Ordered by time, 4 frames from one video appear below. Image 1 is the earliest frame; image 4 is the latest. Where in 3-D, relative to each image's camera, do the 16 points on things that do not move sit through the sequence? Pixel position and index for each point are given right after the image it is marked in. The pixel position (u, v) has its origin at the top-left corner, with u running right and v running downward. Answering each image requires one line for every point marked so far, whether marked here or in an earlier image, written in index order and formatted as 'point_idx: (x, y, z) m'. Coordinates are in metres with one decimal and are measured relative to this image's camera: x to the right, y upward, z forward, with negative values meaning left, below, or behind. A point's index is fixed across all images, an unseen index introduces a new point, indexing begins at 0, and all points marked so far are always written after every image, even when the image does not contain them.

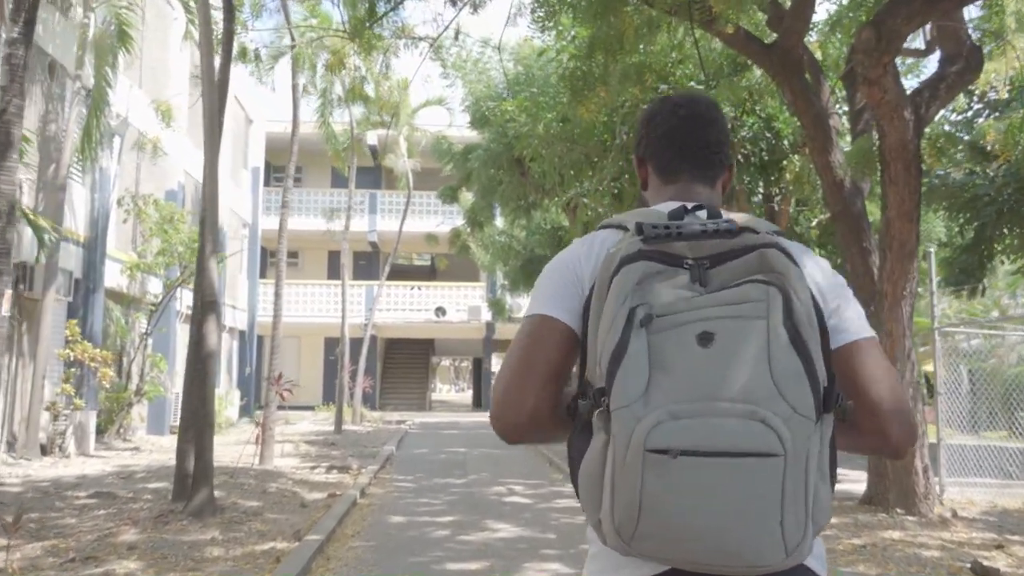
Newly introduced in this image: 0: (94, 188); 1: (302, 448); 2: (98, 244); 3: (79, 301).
0: (-7.6, +1.9, +16.2) m
1: (-4.3, -3.3, +18.1) m
2: (-7.6, +0.8, +16.2) m
3: (-7.9, -0.2, +16.2) m
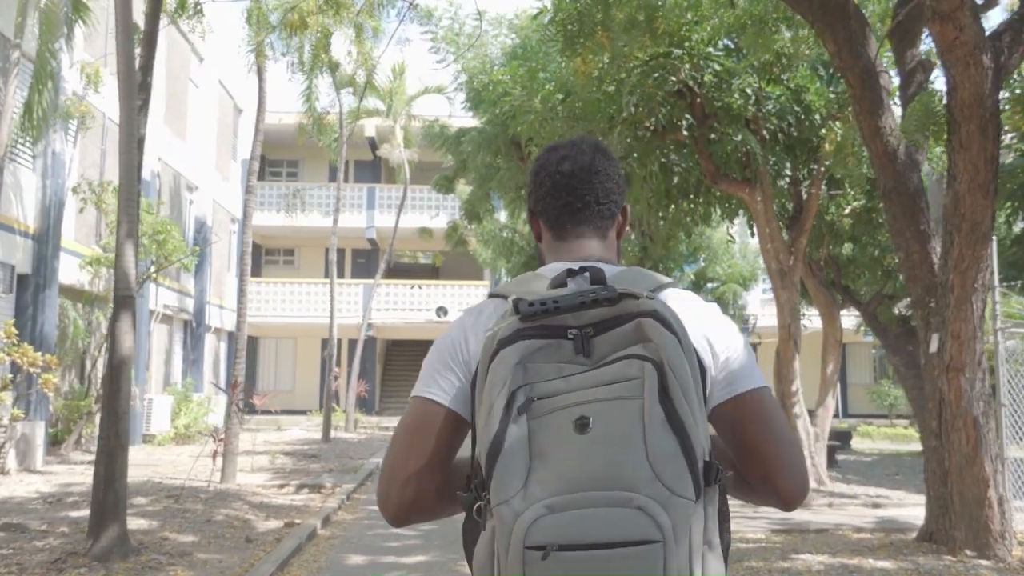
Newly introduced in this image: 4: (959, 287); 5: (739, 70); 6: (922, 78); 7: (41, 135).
0: (-7.7, +1.9, +14.6) m
1: (-4.4, -3.2, +16.4) m
2: (-7.6, +0.9, +14.6) m
3: (-8.0, -0.2, +14.6) m
4: (+3.9, 0.0, +7.7) m
5: (+3.1, +3.0, +12.1) m
6: (+4.3, +2.2, +9.3) m
7: (-7.4, +2.4, +13.8) m
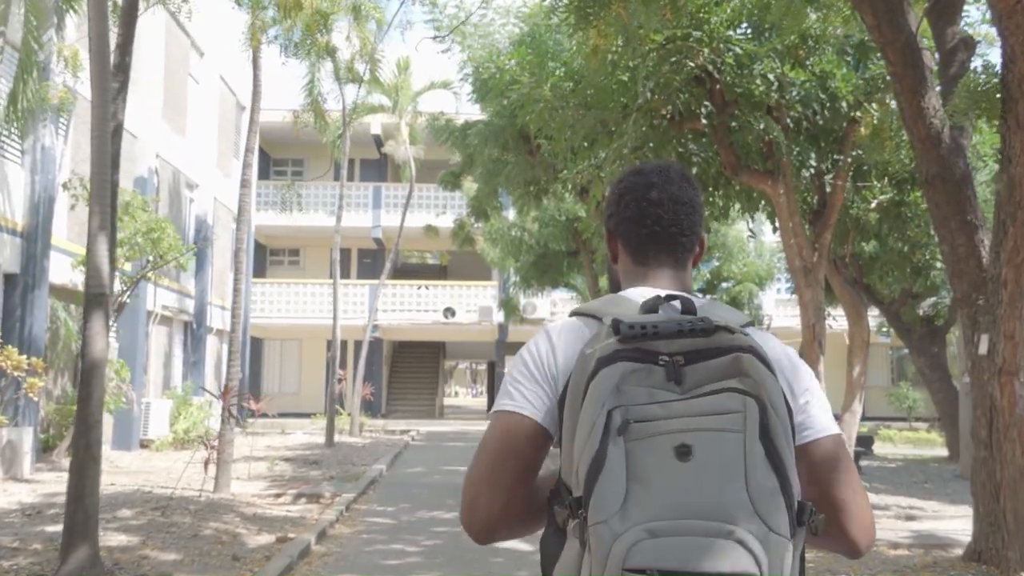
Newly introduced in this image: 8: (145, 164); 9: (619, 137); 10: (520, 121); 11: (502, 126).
0: (-7.6, +1.9, +14.0) m
1: (-4.2, -3.2, +15.8) m
2: (-7.5, +0.9, +14.0) m
3: (-7.8, -0.2, +14.0) m
4: (+4.0, 0.0, +7.0) m
5: (+3.2, +3.0, +11.4) m
6: (+4.4, +2.3, +8.6) m
7: (-7.3, +2.4, +13.2) m
8: (-7.7, +2.6, +18.7) m
9: (+1.4, +1.9, +11.3) m
10: (+0.1, +2.6, +13.6) m
11: (-0.2, +2.9, +15.7) m
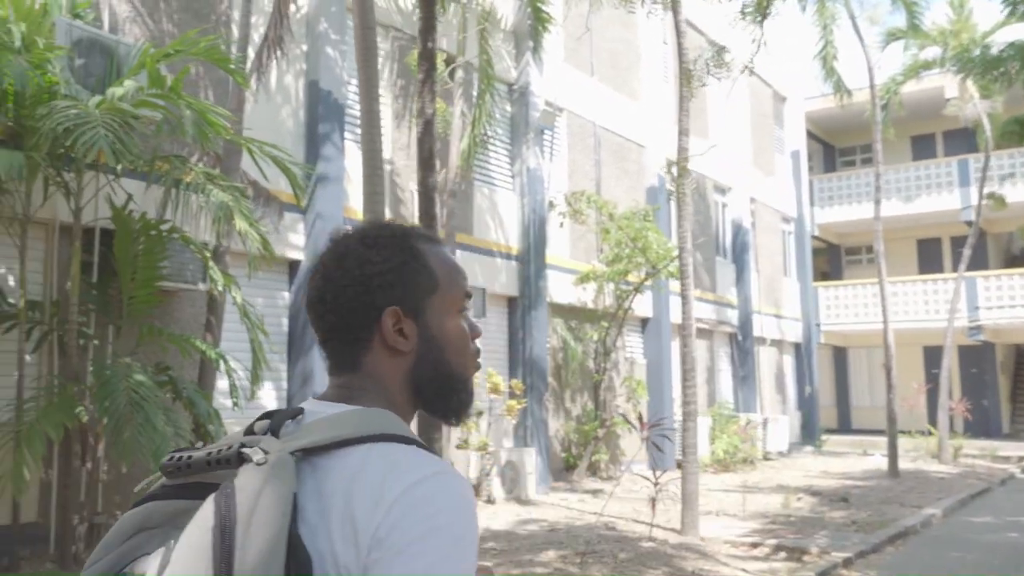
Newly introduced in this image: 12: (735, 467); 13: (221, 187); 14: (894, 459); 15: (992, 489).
0: (+0.2, +1.6, +14.3) m
1: (+4.2, -3.3, +13.3) m
2: (+0.3, +0.5, +14.2) m
3: (+0.1, -0.5, +14.4) m
4: (+4.7, +0.5, +1.5) m
5: (+6.7, +3.5, +5.5) m
6: (+5.9, +2.7, +2.5) m
7: (-0.1, +2.1, +13.5) m
8: (+3.0, +2.4, +18.0) m
9: (+5.3, +2.2, +6.6) m
10: (+5.8, +2.8, +9.1) m
11: (+6.9, +3.1, +11.0) m
12: (+4.8, -3.8, +18.7) m
13: (-2.5, +0.9, +7.6) m
14: (+7.6, -3.5, +17.7) m
15: (+8.8, -3.7, +16.2) m
